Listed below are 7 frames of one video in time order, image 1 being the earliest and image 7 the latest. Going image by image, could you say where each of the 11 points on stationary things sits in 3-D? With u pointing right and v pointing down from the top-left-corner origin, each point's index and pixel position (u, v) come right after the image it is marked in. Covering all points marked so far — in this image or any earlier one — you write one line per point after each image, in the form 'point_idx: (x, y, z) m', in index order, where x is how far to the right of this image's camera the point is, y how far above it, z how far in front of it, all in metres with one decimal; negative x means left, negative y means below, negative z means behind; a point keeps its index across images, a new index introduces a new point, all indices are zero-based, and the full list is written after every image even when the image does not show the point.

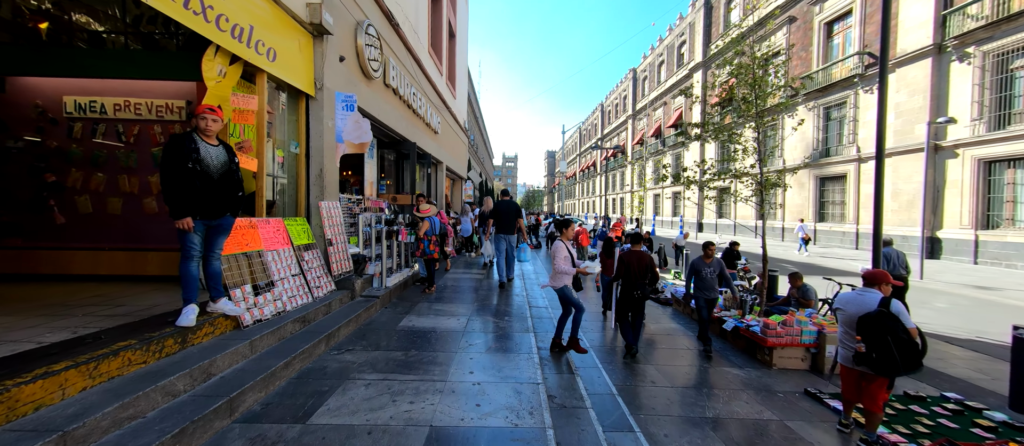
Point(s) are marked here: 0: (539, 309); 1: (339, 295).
0: (+0.5, -1.5, +6.2) m
1: (-2.2, -0.9, +4.5) m
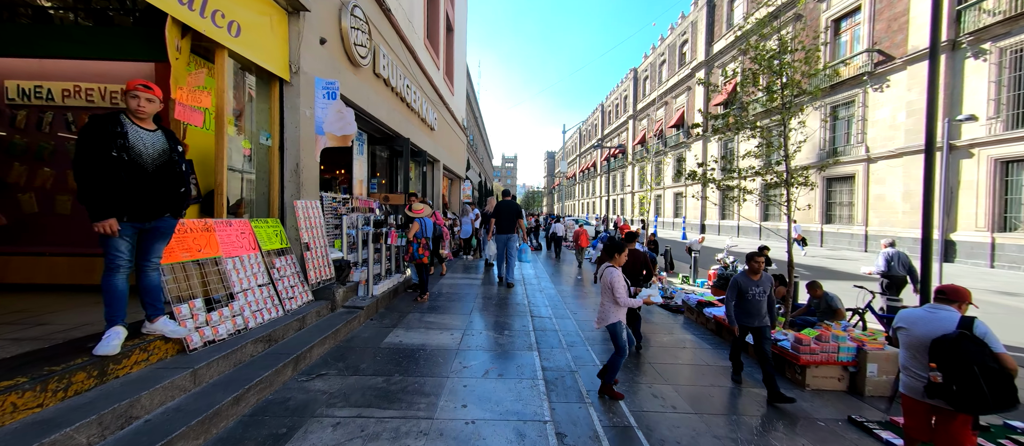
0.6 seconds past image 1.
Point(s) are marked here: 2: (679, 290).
0: (+0.5, -1.6, +5.6) m
1: (-2.2, -0.9, +4.0) m
2: (+4.4, -1.8, +9.4) m
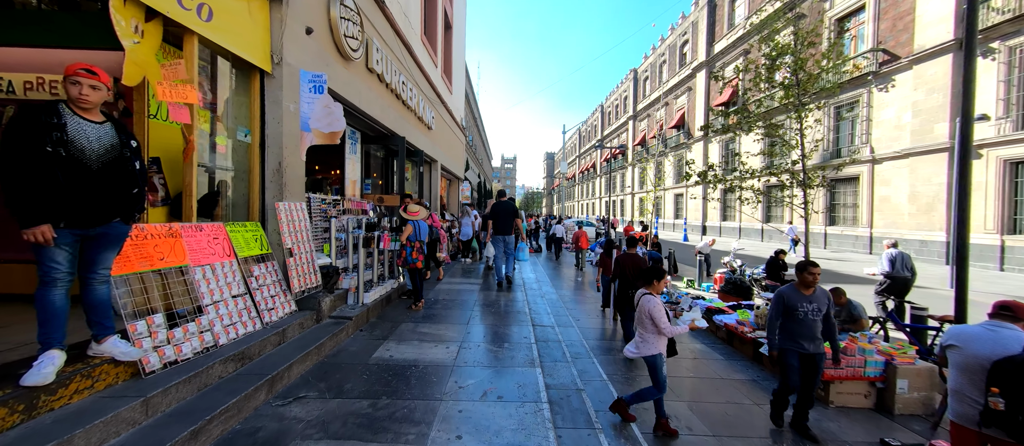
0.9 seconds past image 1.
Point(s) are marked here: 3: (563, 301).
0: (+0.5, -1.6, +5.3) m
1: (-2.2, -1.0, +3.6) m
2: (+4.4, -1.8, +9.1) m
3: (+1.2, -1.8, +8.0) m
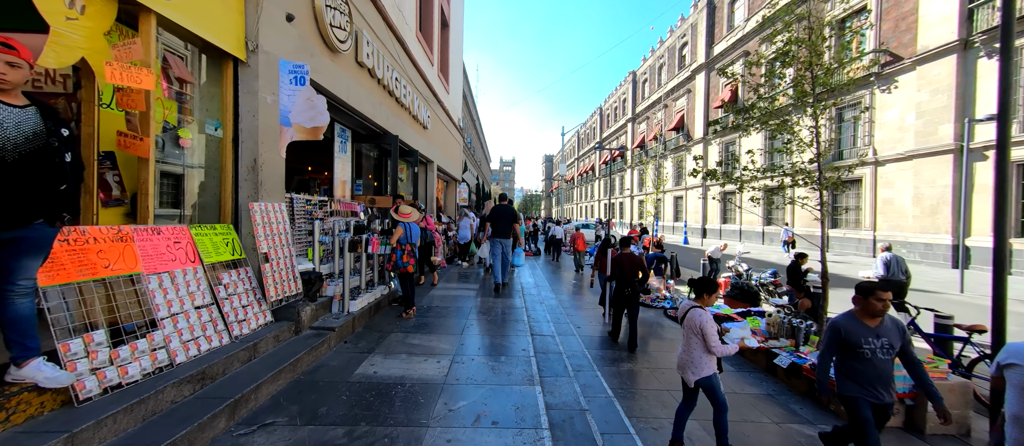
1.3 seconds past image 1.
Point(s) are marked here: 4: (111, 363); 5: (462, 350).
0: (+0.4, -1.6, +5.0) m
1: (-2.2, -1.0, +3.3) m
2: (+4.4, -1.9, +8.7) m
3: (+1.1, -1.8, +7.6) m
4: (-2.4, -0.8, +2.1) m
5: (-0.6, -1.4, +3.9) m
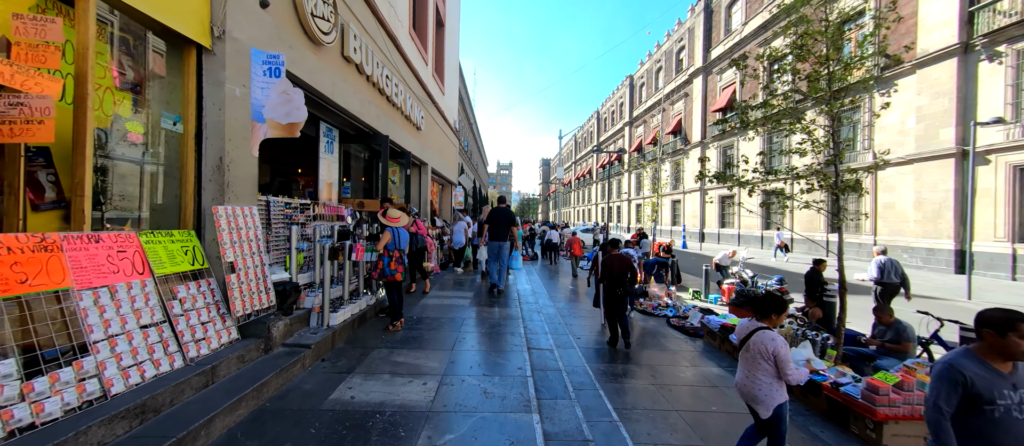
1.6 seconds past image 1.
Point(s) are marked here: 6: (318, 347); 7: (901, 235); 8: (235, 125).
0: (+0.4, -1.7, +4.6) m
1: (-2.2, -1.1, +2.9) m
2: (+4.3, -2.0, +8.4) m
3: (+1.0, -1.9, +7.3) m
4: (-2.5, -0.9, +1.8) m
5: (-0.6, -1.5, +3.6) m
6: (-1.9, -1.2, +3.5) m
7: (+18.2, -0.6, +16.5) m
8: (-2.6, +0.9, +3.3) m
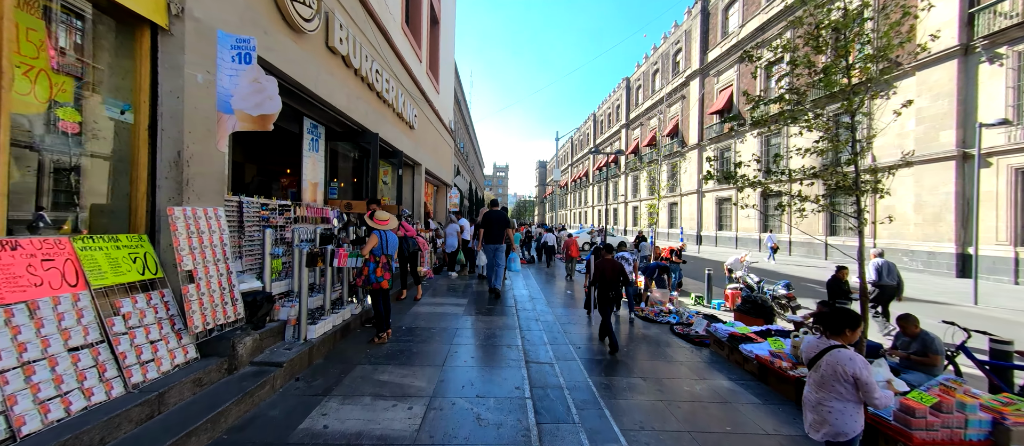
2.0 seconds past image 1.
0: (+0.3, -1.8, +4.3) m
1: (-2.3, -1.1, +2.6) m
2: (+4.2, -2.1, +8.1) m
3: (+1.0, -2.0, +6.9) m
4: (-2.5, -0.9, +1.4) m
5: (-0.6, -1.5, +3.2) m
6: (-2.0, -1.3, +3.1) m
7: (+18.0, -0.7, +16.4) m
8: (-2.6, +0.9, +2.9) m
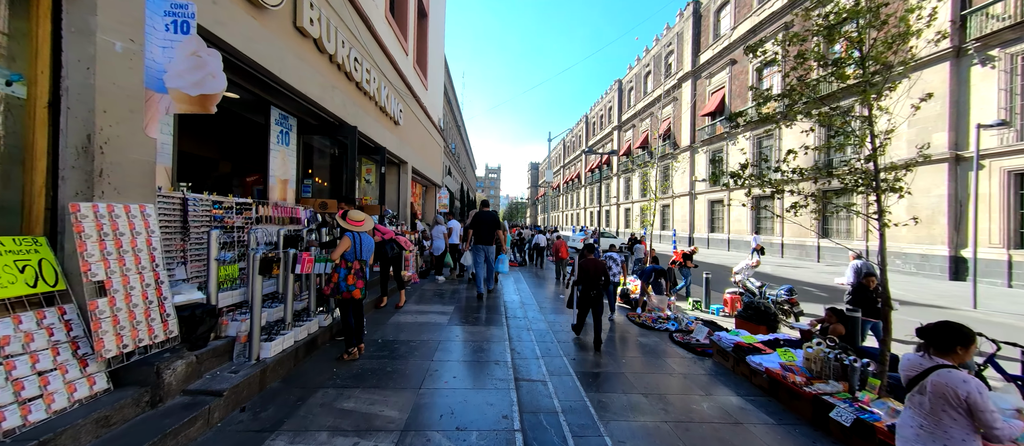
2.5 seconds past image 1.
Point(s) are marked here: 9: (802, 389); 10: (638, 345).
0: (+0.2, -1.8, +3.8) m
1: (-2.4, -1.1, +2.0) m
2: (+4.0, -2.1, +7.7) m
3: (+0.8, -2.0, +6.5) m
4: (-2.5, -0.9, +0.9) m
5: (-0.7, -1.5, +2.7) m
6: (-2.1, -1.3, +2.6) m
7: (+17.6, -0.8, +16.3) m
8: (-2.7, +0.9, +2.4) m
9: (+3.3, -1.9, +4.0) m
10: (+2.3, -2.2, +6.5) m
